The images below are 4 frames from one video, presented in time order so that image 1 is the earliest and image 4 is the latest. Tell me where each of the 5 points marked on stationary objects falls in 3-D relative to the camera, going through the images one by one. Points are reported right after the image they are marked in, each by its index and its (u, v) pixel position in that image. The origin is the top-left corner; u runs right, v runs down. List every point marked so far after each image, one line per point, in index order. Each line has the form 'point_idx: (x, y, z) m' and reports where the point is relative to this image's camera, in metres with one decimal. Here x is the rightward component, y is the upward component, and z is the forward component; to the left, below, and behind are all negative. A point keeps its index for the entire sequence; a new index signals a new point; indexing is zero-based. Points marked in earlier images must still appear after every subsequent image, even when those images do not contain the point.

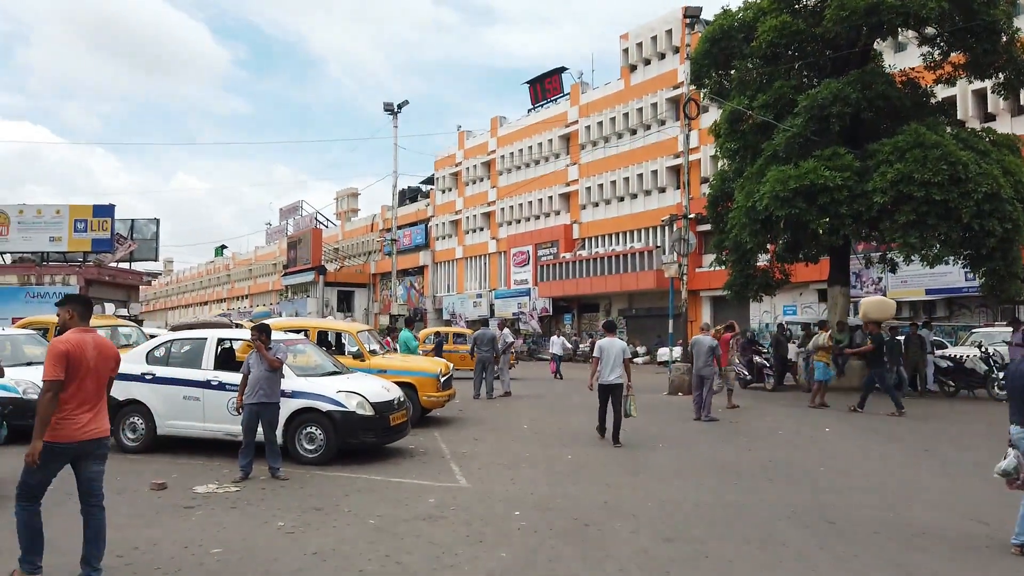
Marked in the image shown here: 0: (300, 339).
0: (-2.8, -0.7, +10.6) m
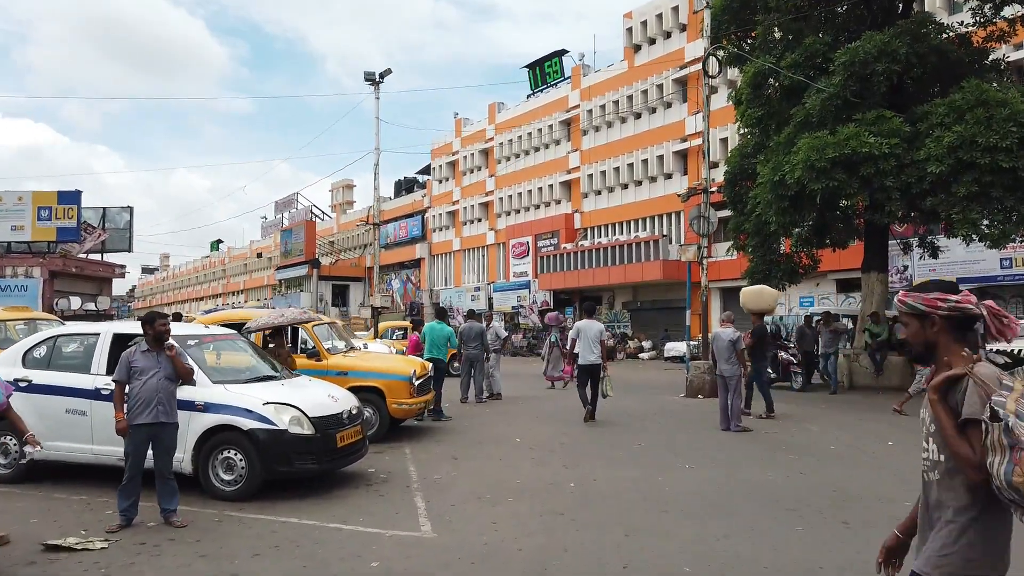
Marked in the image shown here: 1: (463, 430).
0: (-3.0, -0.5, +8.4) m
1: (-0.7, -2.0, +11.2) m
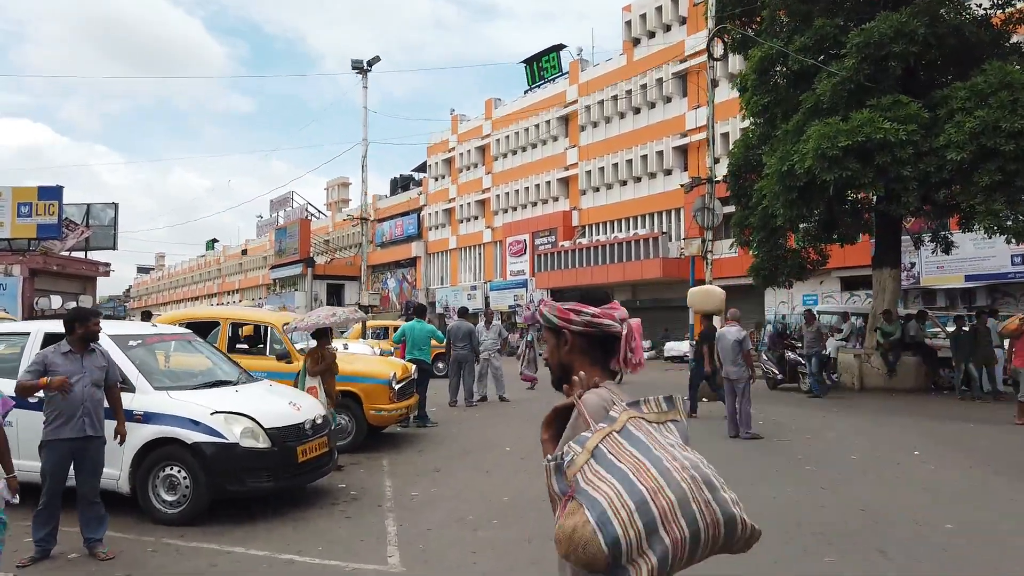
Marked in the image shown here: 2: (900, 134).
0: (-3.1, -0.4, +7.5) m
1: (-0.8, -1.9, +10.4) m
2: (+6.3, +2.5, +13.0) m
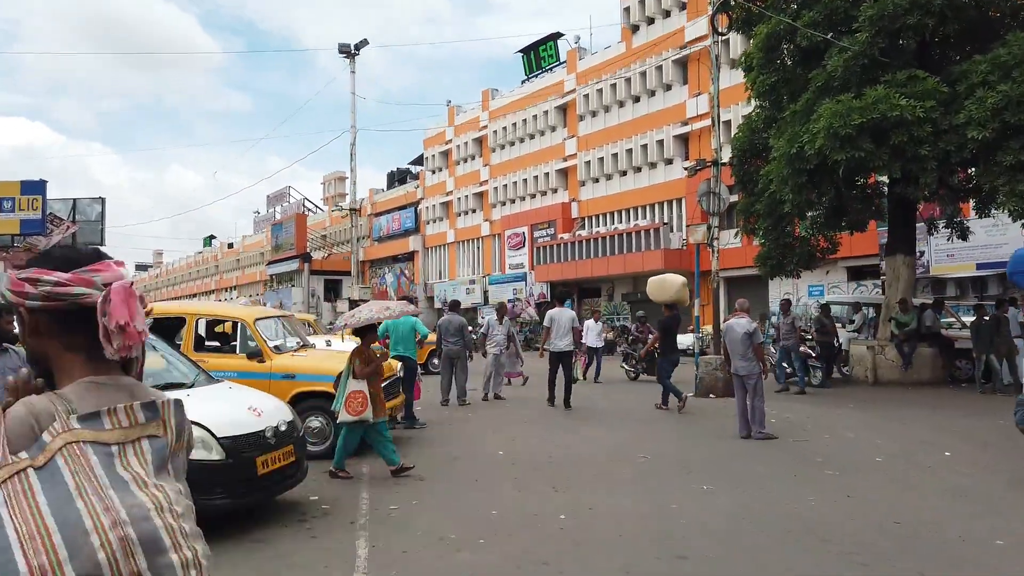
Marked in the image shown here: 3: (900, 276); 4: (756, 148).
0: (-3.2, -0.4, +6.7) m
1: (-0.9, -1.8, +9.6) m
2: (+6.2, +2.7, +12.2) m
3: (+7.7, +0.2, +15.9) m
4: (+5.4, +3.1, +17.7) m
